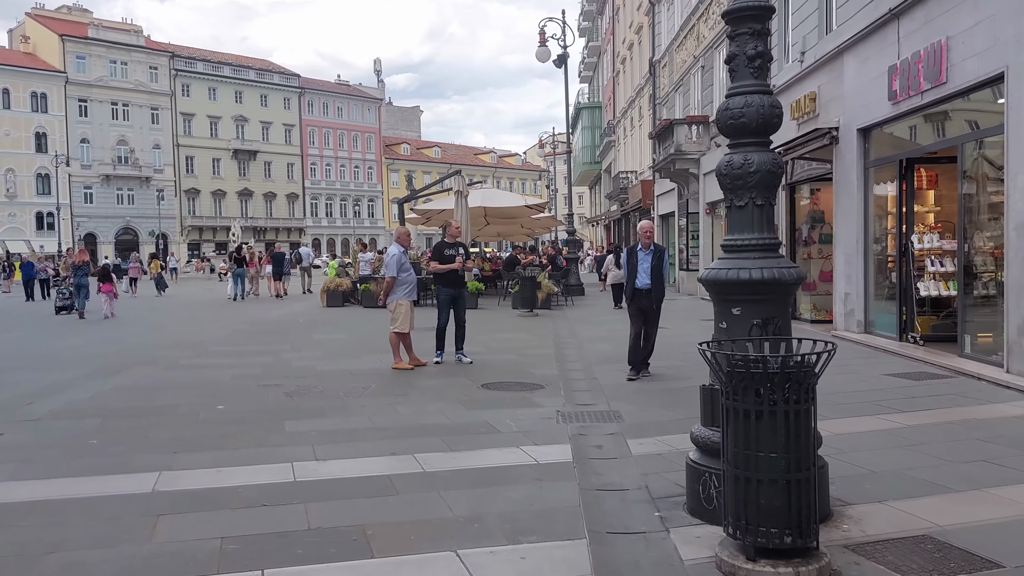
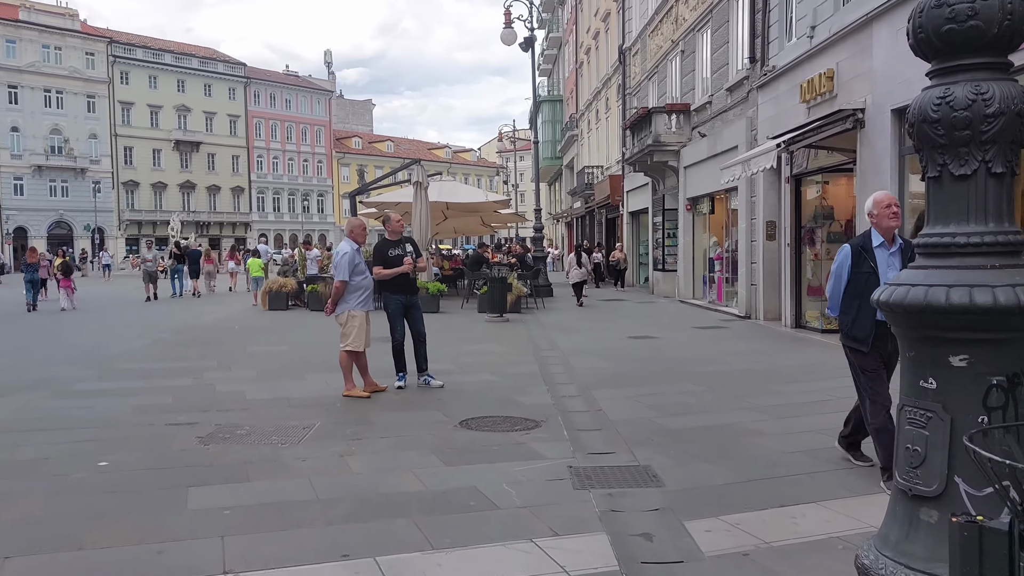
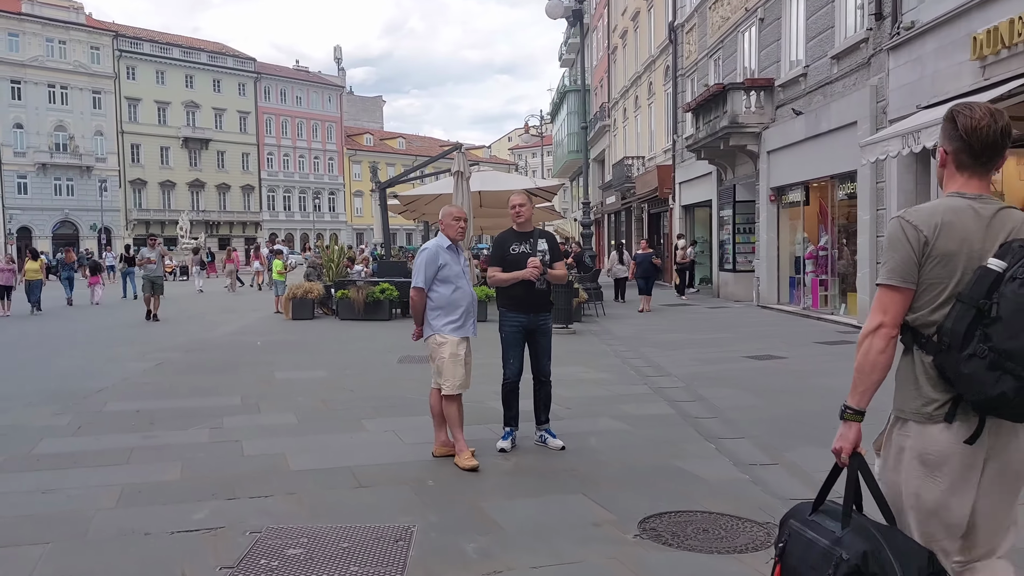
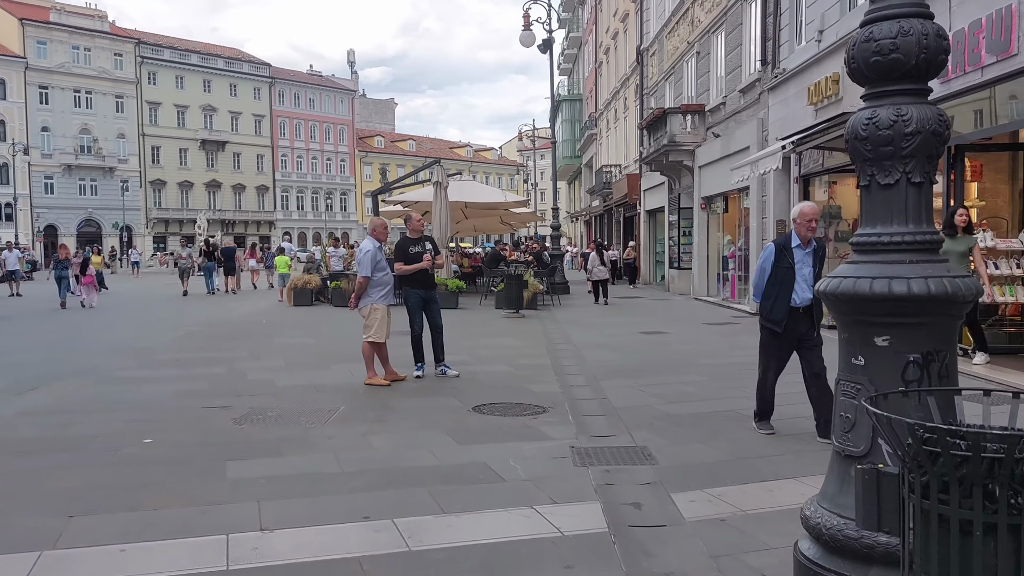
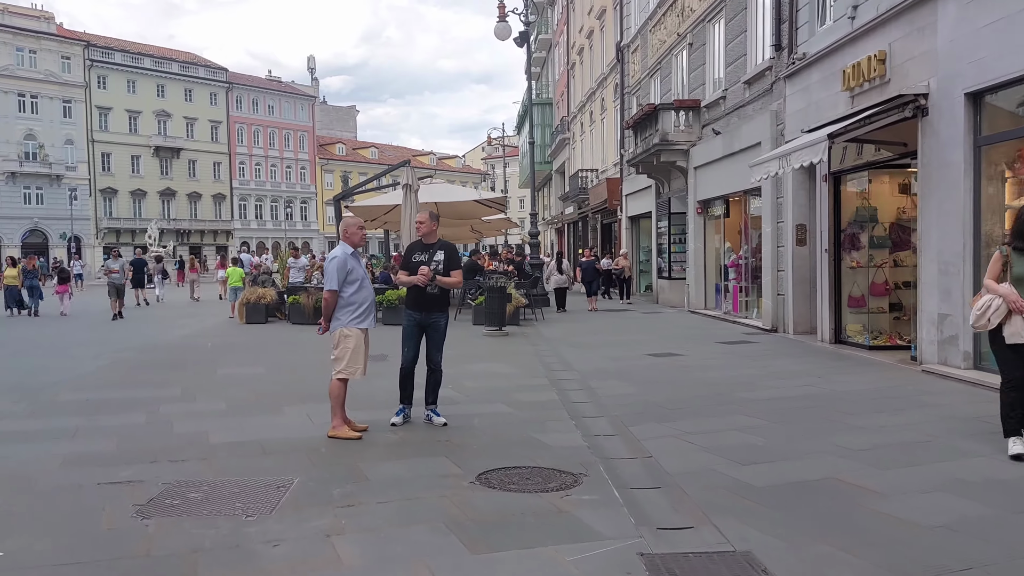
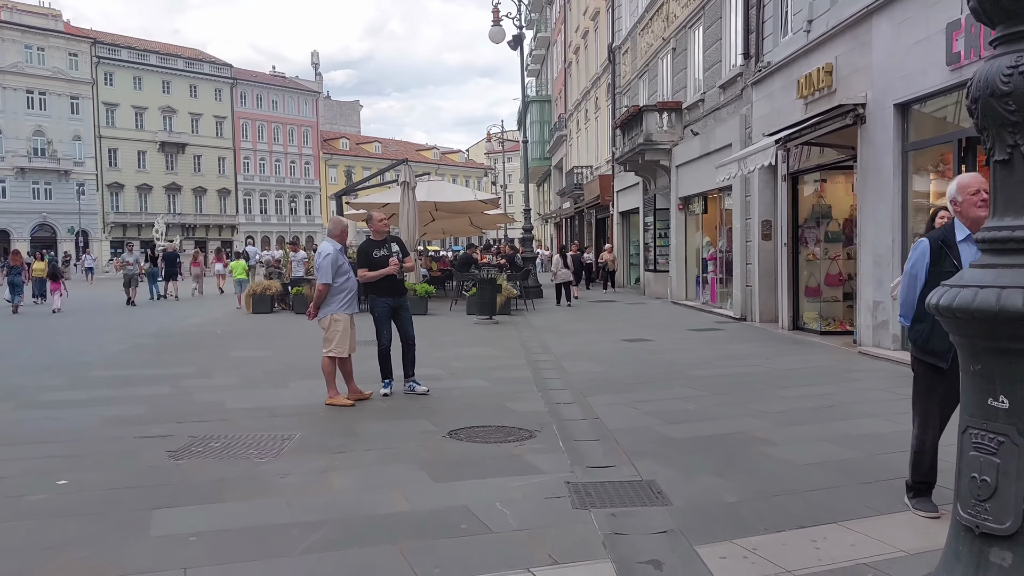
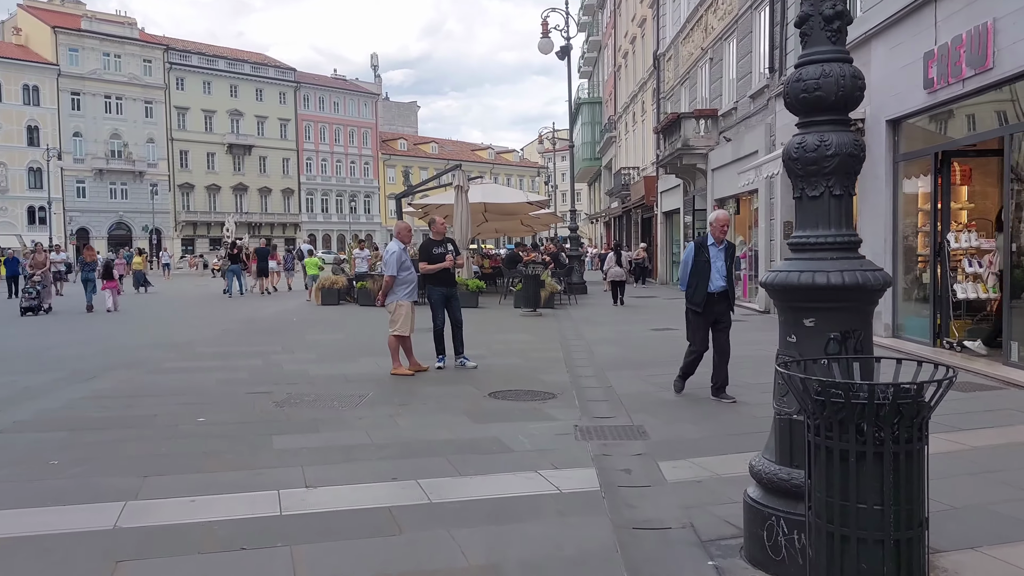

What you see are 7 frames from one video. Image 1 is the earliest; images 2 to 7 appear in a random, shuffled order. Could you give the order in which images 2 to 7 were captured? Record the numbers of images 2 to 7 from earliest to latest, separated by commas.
7, 4, 2, 6, 5, 3
